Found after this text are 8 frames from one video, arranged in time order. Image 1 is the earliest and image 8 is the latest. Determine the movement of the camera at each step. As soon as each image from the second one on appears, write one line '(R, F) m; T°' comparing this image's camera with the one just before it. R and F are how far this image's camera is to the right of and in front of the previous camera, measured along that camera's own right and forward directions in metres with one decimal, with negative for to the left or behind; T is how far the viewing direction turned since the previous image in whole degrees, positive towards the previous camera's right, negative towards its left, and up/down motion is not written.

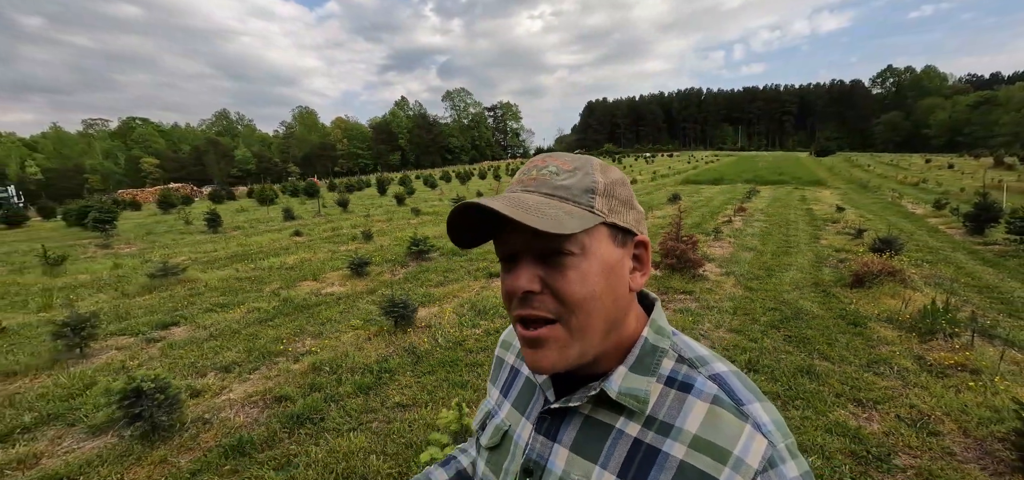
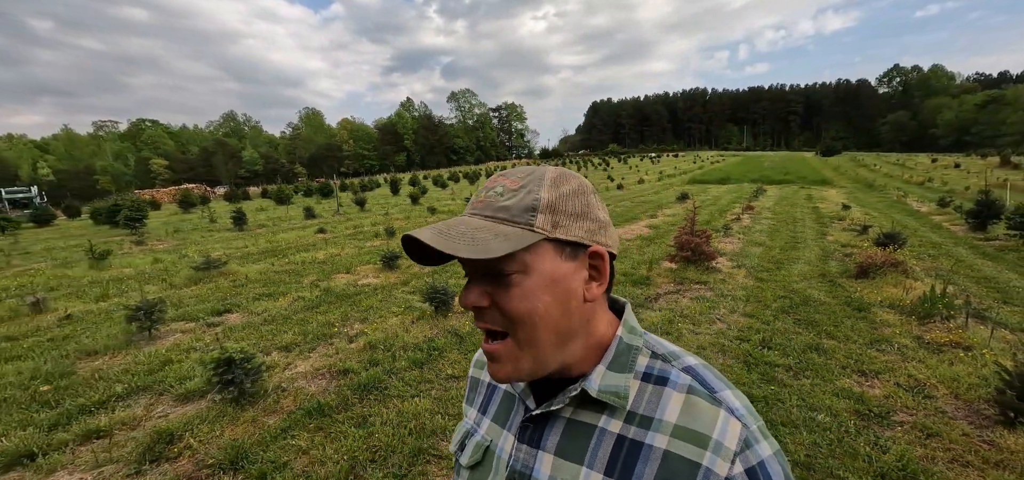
(-0.4, -0.5) m; -1°
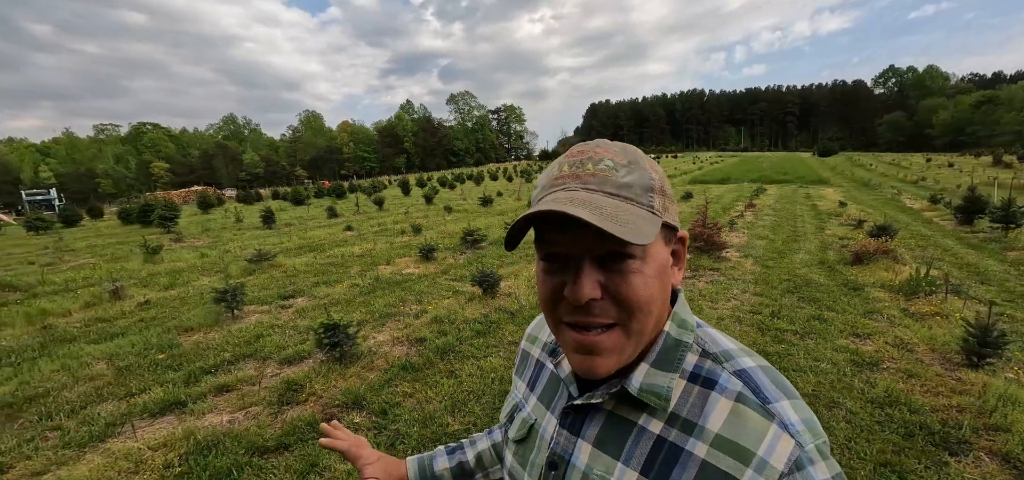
(-0.7, -0.9) m; 0°
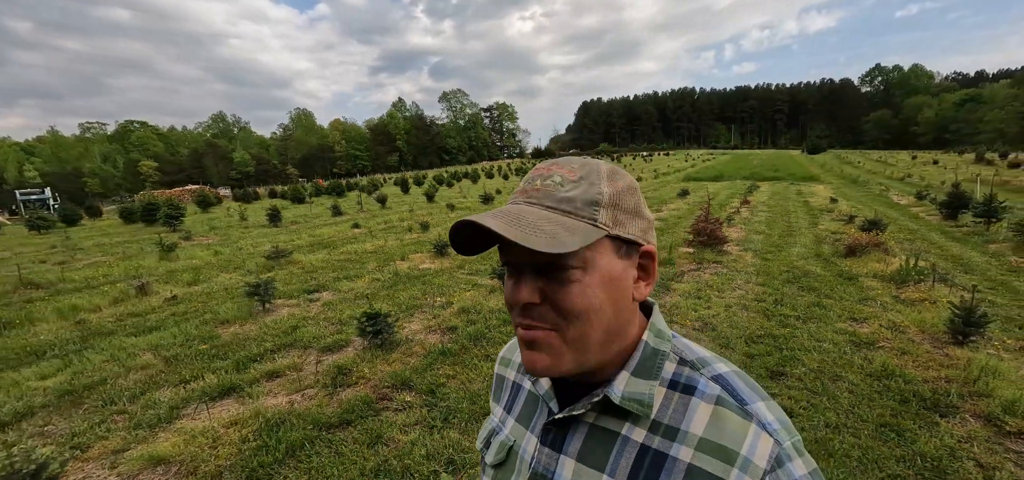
(-0.5, -0.4) m; +1°
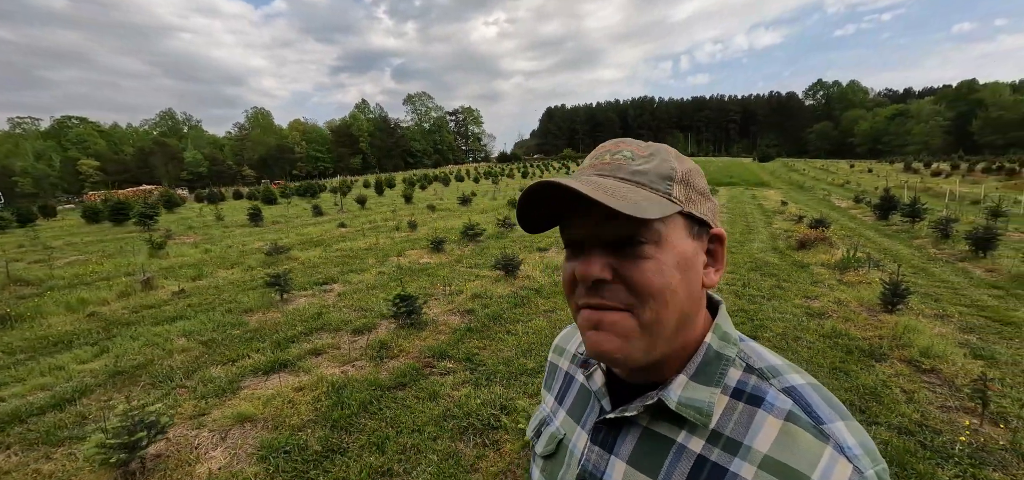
(-0.8, -0.8) m; +5°
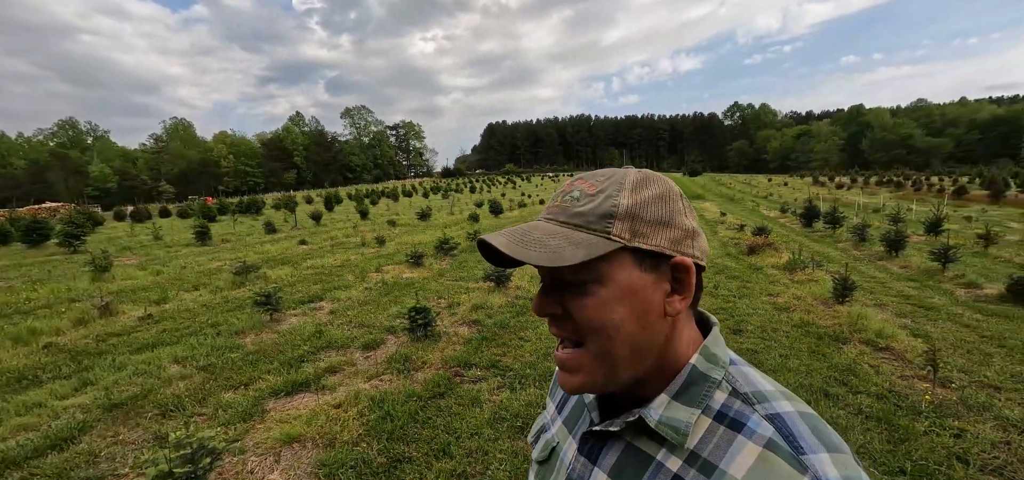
(-1.0, -0.3) m; +8°
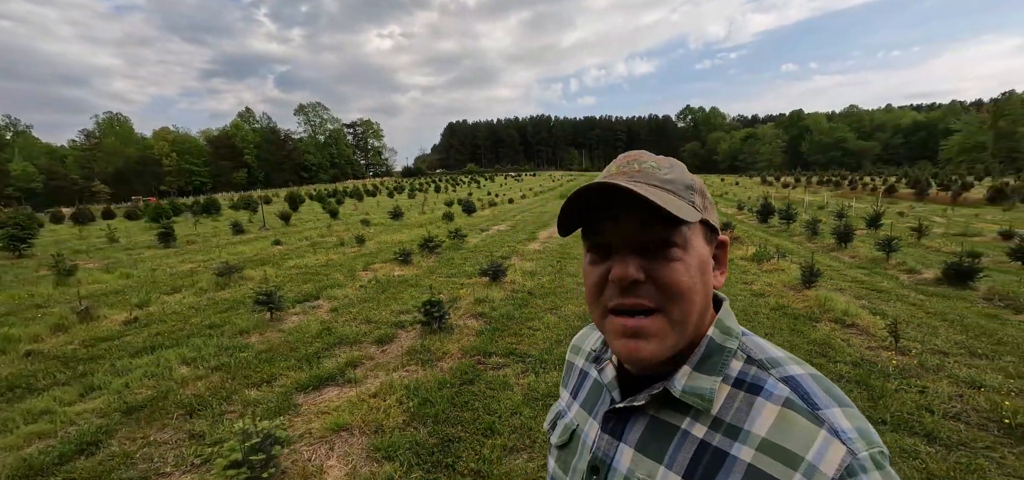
(-0.8, -0.3) m; +5°
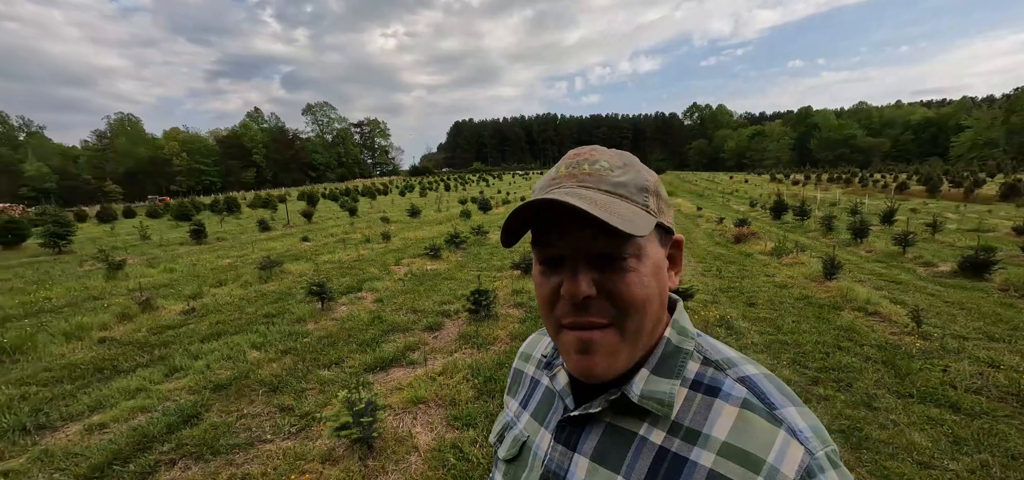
(-0.6, -0.5) m; -1°
